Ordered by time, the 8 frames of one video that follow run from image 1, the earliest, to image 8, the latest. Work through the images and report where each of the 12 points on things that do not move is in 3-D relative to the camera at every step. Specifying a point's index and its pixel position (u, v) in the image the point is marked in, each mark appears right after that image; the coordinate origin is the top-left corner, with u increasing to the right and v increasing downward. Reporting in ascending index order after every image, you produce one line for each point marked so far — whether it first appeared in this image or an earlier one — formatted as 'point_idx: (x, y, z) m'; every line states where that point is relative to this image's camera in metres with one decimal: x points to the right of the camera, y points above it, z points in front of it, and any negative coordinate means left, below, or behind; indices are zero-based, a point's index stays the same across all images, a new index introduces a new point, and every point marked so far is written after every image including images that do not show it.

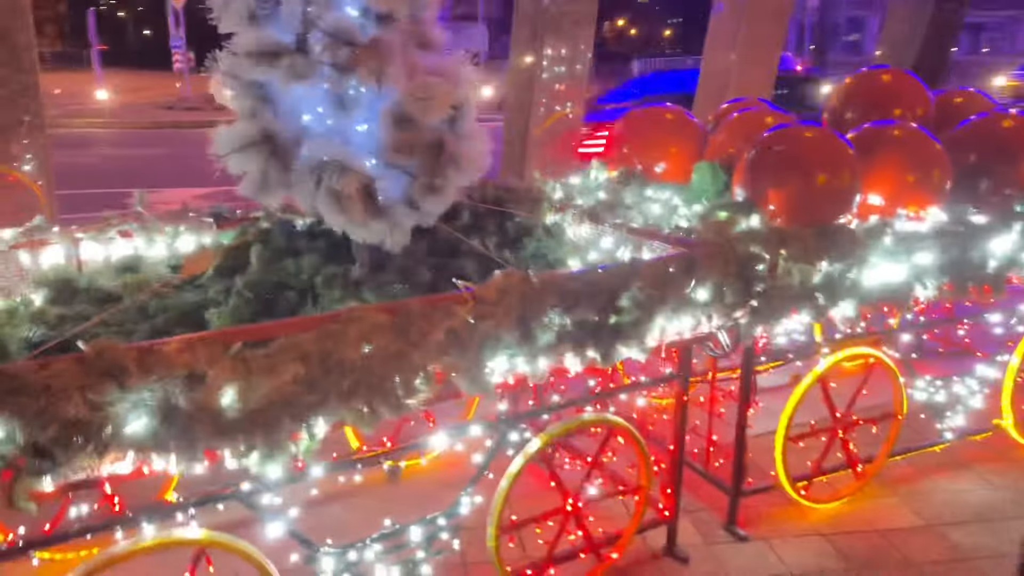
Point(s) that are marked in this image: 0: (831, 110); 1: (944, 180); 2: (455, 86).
0: (+1.7, +0.9, +4.4) m
1: (+1.8, +0.5, +3.5) m
2: (-0.2, +0.7, +2.7) m
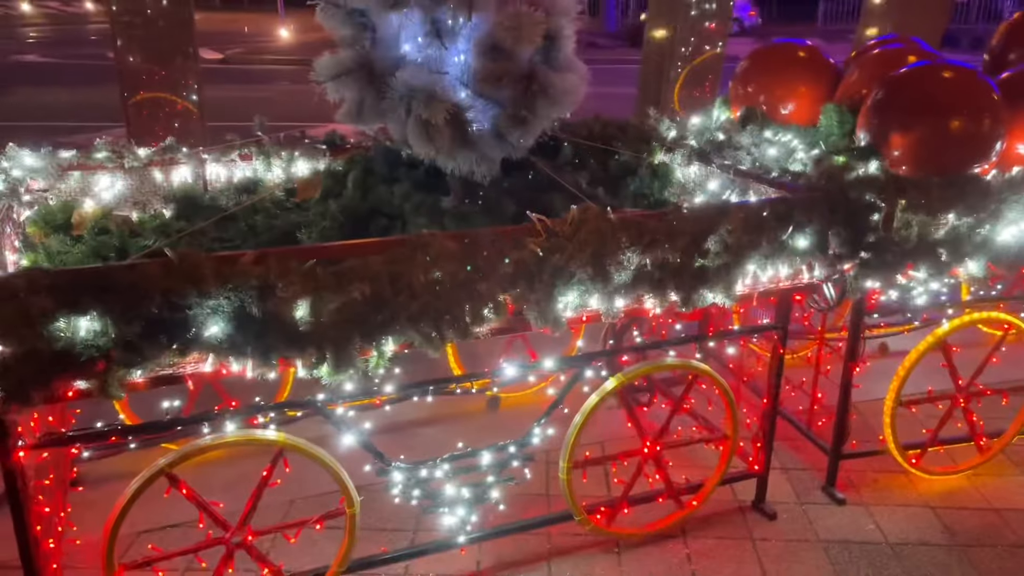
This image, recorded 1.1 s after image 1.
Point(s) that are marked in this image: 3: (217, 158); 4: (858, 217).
0: (+2.3, +1.1, +3.9) m
1: (+2.2, +0.6, +3.1) m
2: (+0.1, +0.9, +2.7) m
3: (-1.2, +0.5, +3.3) m
4: (+1.2, +0.2, +2.9) m
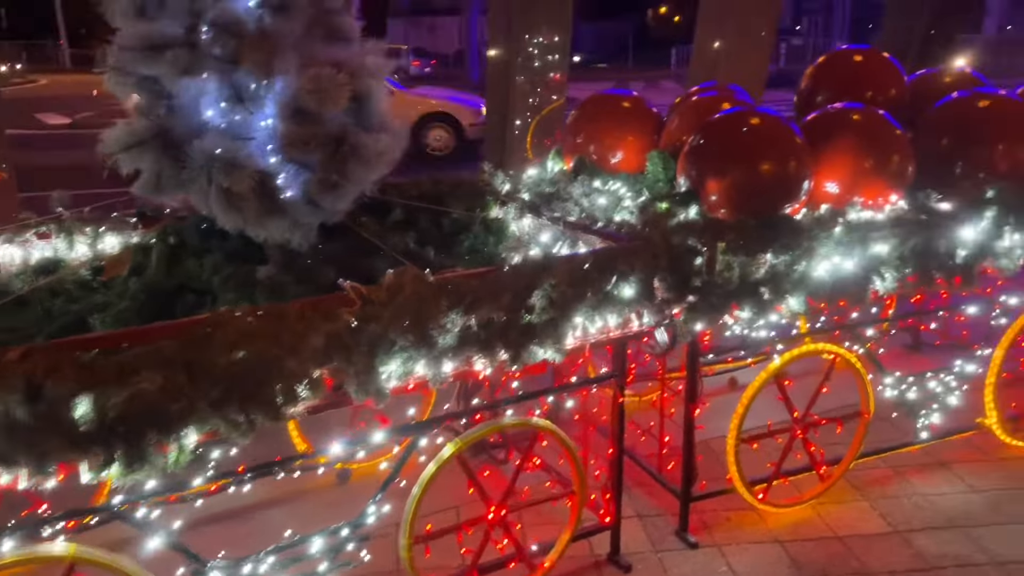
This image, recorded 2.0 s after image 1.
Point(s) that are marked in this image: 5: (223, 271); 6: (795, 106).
0: (+1.4, +1.0, +4.1) m
1: (+1.5, +0.5, +3.3) m
2: (-0.5, +0.6, +2.6) m
3: (-1.8, +0.2, +3.0) m
4: (+0.6, +0.1, +2.9) m
5: (-0.9, +0.1, +2.6) m
6: (+1.4, +0.9, +4.2) m
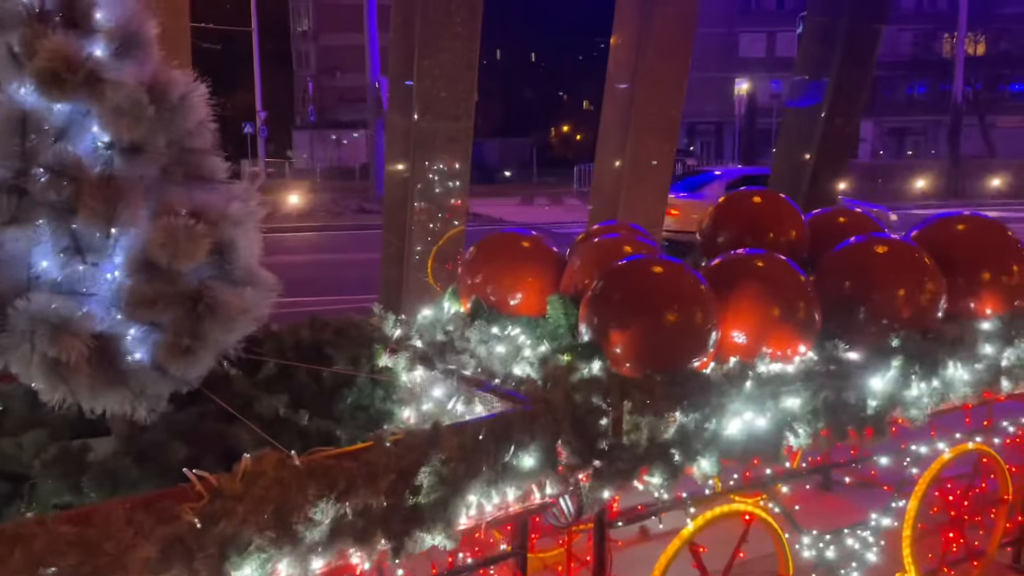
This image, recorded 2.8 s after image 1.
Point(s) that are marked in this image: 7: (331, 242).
0: (+0.9, +0.3, +4.1) m
1: (+1.1, -0.1, +3.2) m
2: (-0.8, +0.2, +2.3) m
3: (-2.2, -0.4, +2.5) m
4: (+0.2, -0.4, +2.7) m
5: (-1.2, -0.4, +2.2) m
6: (+0.9, +0.2, +4.1) m
7: (-3.3, +0.8, +15.3) m
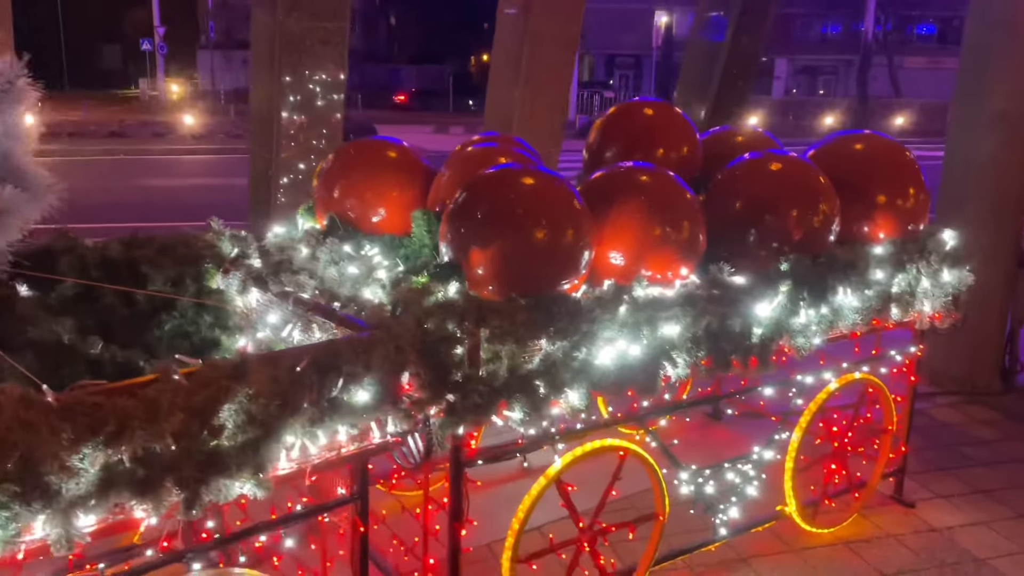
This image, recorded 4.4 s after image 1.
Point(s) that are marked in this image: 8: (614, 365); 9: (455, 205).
0: (+0.3, +0.6, +3.8) m
1: (+0.6, +0.2, +2.9) m
2: (-1.2, +0.4, +1.8) m
3: (-2.6, -0.1, +2.0) m
4: (-0.2, -0.2, +2.3) m
5: (-1.6, -0.2, +1.7) m
6: (+0.3, +0.6, +3.8) m
7: (-5.0, +2.1, +14.5) m
8: (+0.3, -0.2, +2.7) m
9: (-0.2, +0.3, +2.7) m
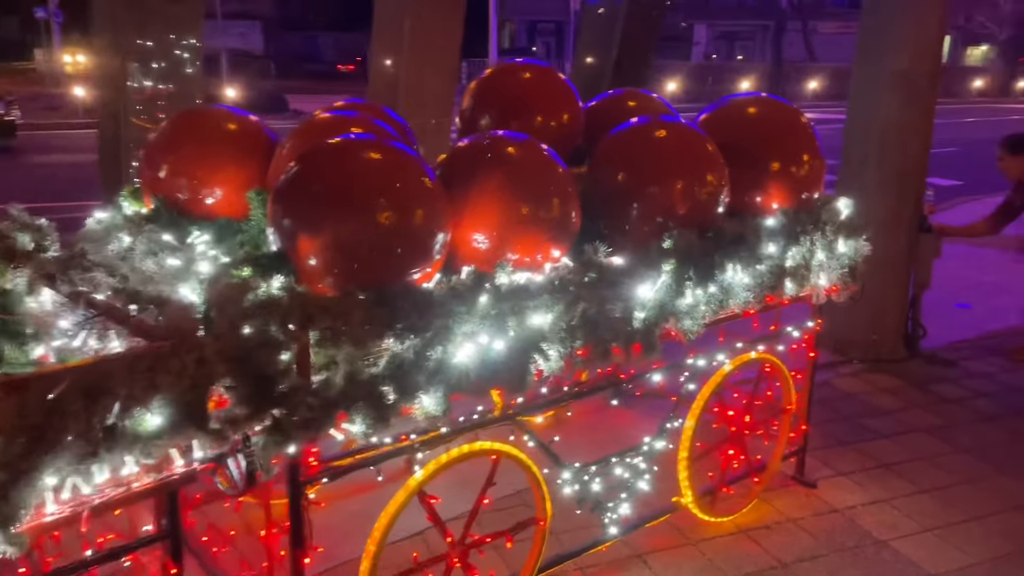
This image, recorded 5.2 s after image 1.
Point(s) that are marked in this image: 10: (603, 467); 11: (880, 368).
0: (-0.2, +0.7, +3.4) m
1: (+0.2, +0.3, +2.6) m
2: (-1.6, +0.3, +1.4) m
3: (-3.0, -0.2, +1.4) m
4: (-0.6, -0.2, +2.0) m
5: (-2.0, -0.3, +1.3) m
6: (-0.2, +0.6, +3.4) m
7: (-6.4, +2.4, +13.6) m
8: (-0.1, -0.2, +2.4) m
9: (-0.6, +0.3, +2.3) m
10: (+0.3, -0.6, +3.0) m
11: (+2.4, -0.5, +5.4) m
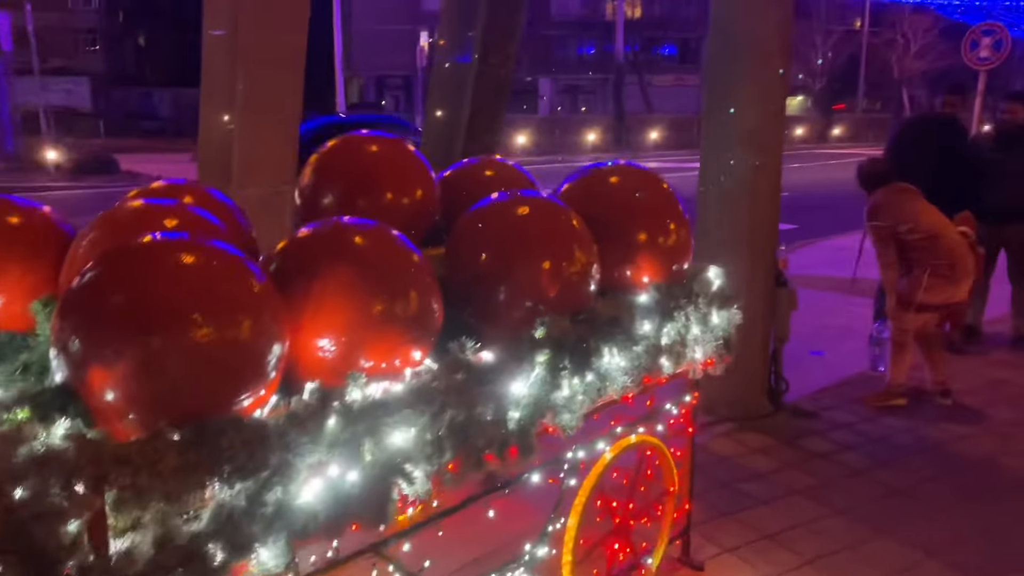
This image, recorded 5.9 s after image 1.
0: (-0.8, +0.3, +3.0) m
1: (-0.2, 0.0, +2.3) m
2: (-1.8, +0.1, +0.8) m
3: (-3.1, -0.5, +0.6) m
4: (-0.9, -0.5, +1.5) m
5: (-2.1, -0.6, +0.6) m
6: (-0.8, +0.3, +3.1) m
7: (-8.7, +1.1, +12.1) m
8: (-0.4, -0.5, +2.0) m
9: (-1.0, 0.0, +1.8) m
10: (-0.1, -0.9, +2.6) m
11: (+1.5, -0.9, +5.3) m
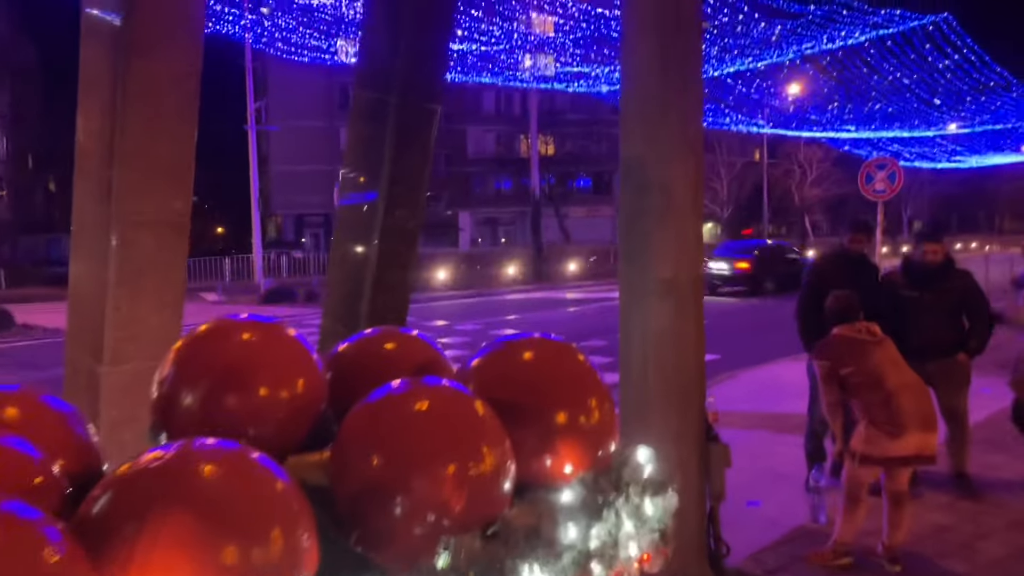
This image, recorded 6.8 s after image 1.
0: (-1.1, -0.3, +2.6) m
1: (-0.5, -0.6, +1.8) m
2: (-1.9, -0.3, +0.2) m
3: (-3.2, -0.9, -0.2) m
4: (-1.0, -0.9, +0.9) m
5: (-2.1, -0.9, -0.1) m
6: (-1.1, -0.4, +2.6) m
7: (-9.8, -1.2, +10.9) m
8: (-0.6, -1.0, +1.4) m
9: (-1.2, -0.5, +1.3) m
10: (-0.3, -1.5, +2.0) m
11: (+1.0, -1.8, +4.8) m
